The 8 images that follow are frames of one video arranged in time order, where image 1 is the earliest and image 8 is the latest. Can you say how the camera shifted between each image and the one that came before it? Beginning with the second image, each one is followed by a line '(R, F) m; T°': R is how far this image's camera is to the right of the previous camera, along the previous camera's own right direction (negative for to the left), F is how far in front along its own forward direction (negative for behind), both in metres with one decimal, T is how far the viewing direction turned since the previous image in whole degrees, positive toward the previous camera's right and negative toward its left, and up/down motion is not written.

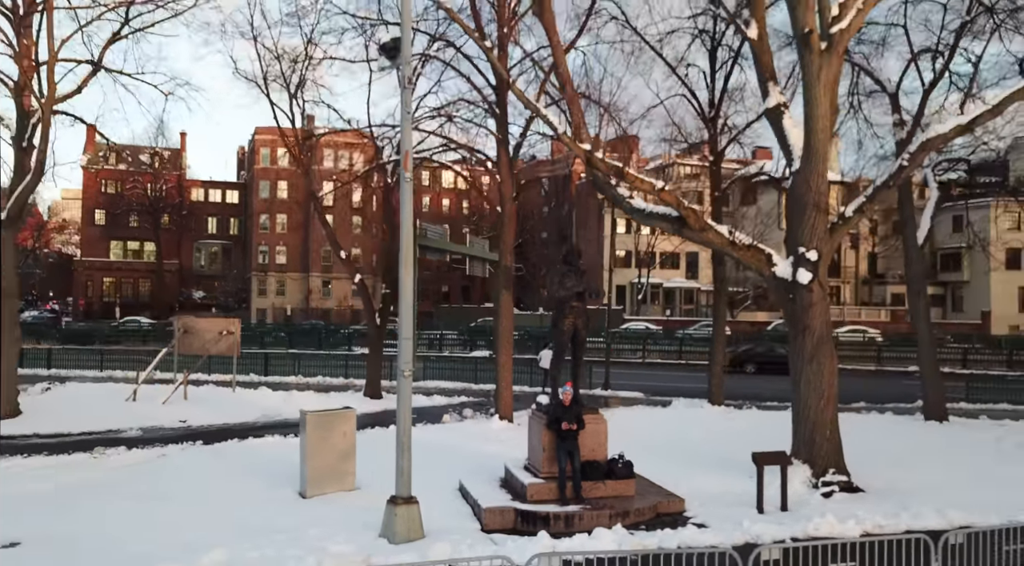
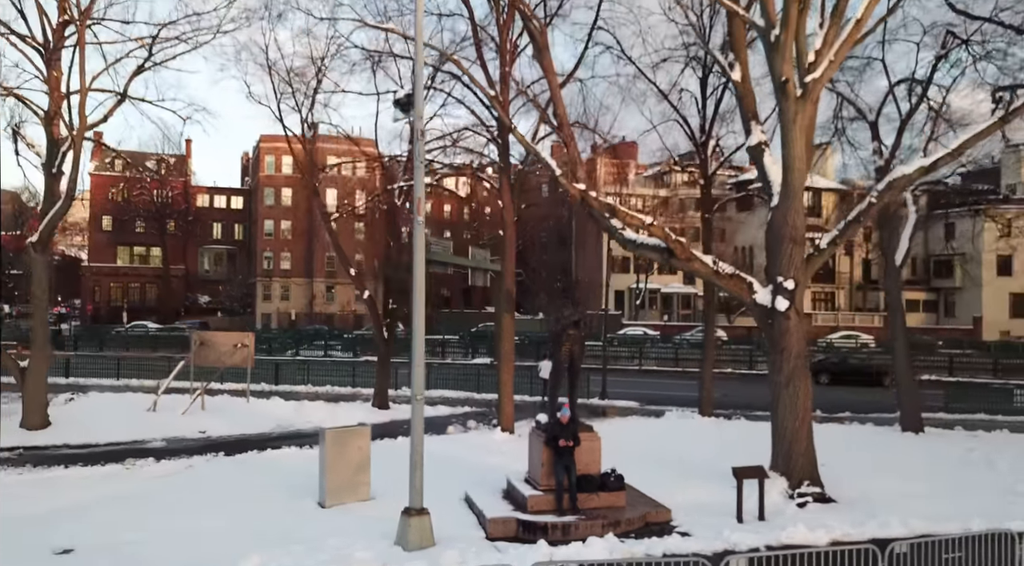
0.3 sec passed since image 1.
(0.0, -0.9) m; 0°
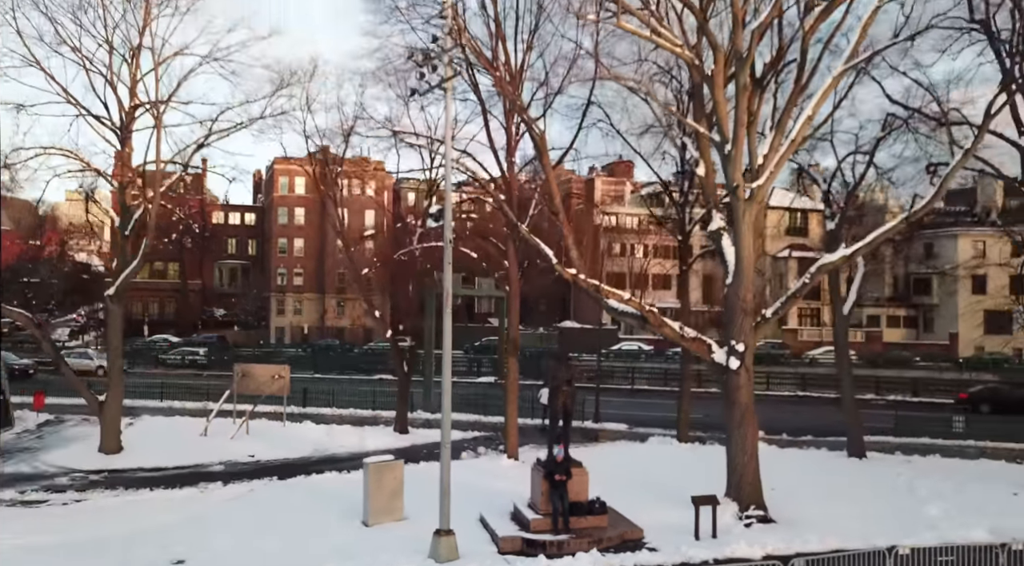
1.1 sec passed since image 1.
(-0.1, -2.7) m; 0°
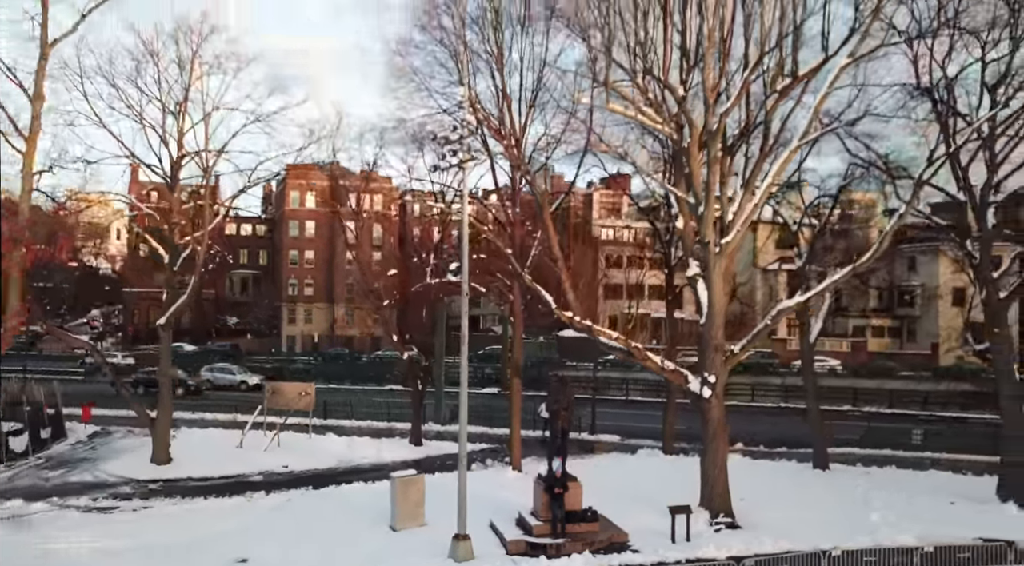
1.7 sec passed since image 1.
(-0.1, -2.3) m; 0°
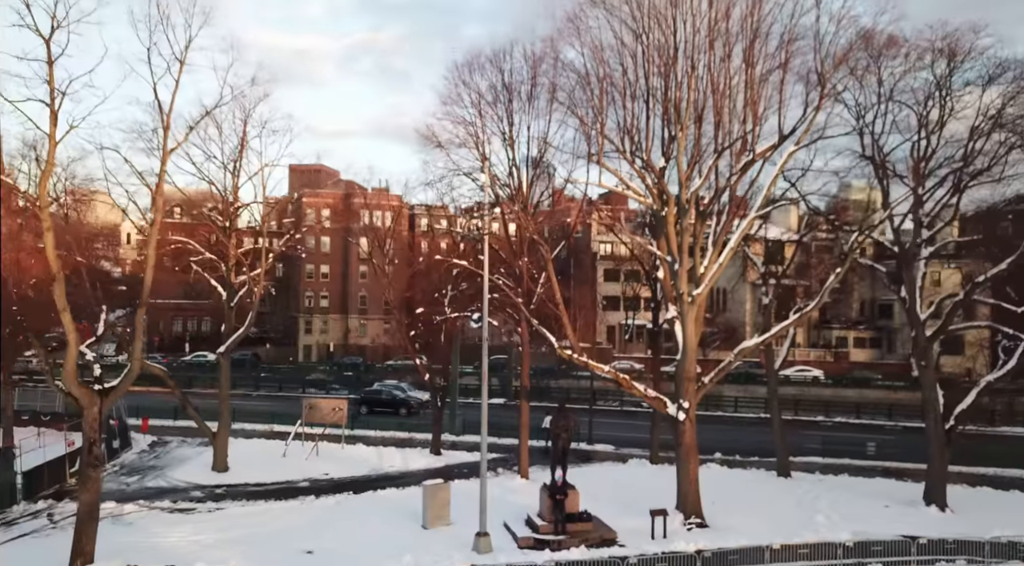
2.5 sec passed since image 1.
(-0.2, -3.5) m; 0°
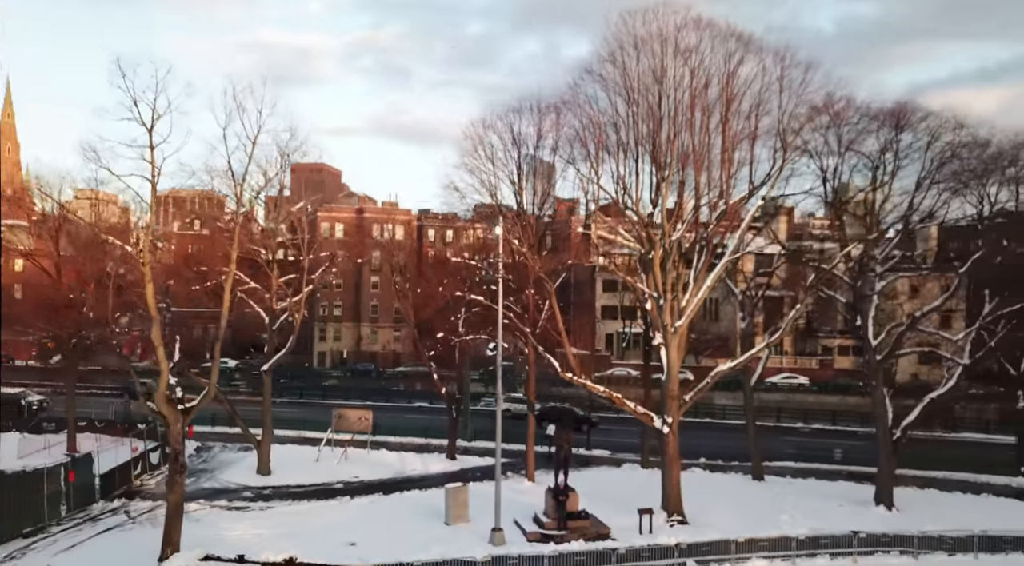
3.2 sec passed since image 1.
(-0.2, -3.3) m; 0°
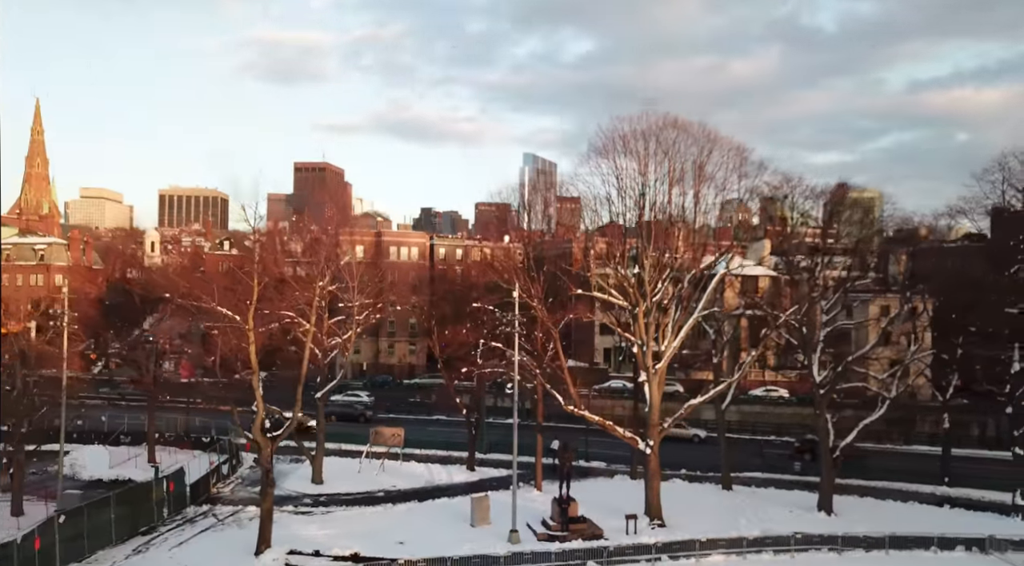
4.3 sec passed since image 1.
(-0.4, -5.6) m; 0°
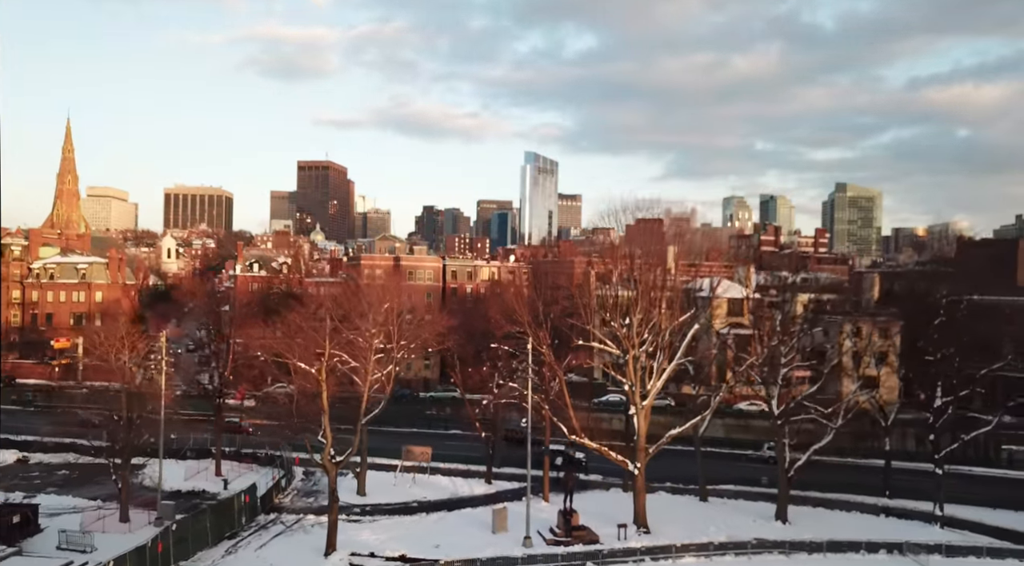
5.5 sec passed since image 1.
(-0.6, -6.4) m; 0°
